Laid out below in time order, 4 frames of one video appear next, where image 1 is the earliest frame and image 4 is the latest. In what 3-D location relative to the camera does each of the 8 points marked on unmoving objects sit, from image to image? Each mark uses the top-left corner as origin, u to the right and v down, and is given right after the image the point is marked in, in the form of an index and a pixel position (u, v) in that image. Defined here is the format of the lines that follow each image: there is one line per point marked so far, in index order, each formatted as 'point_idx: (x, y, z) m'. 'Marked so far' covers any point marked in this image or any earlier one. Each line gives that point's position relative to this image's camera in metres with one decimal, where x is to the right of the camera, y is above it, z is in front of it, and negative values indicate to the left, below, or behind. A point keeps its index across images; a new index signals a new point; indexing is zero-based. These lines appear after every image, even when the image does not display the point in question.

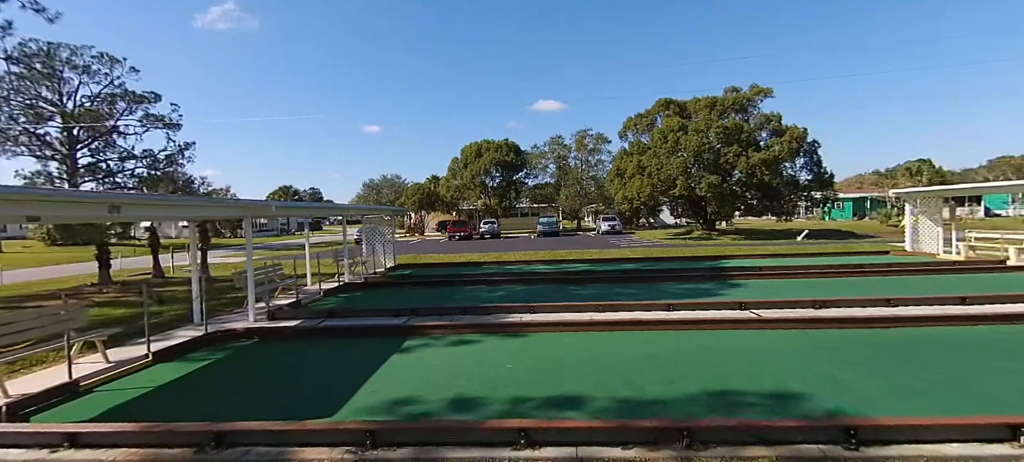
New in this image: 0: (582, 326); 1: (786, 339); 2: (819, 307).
0: (+1.1, -1.4, +6.5) m
1: (+3.7, -1.4, +5.9) m
2: (+5.0, -1.2, +7.2) m
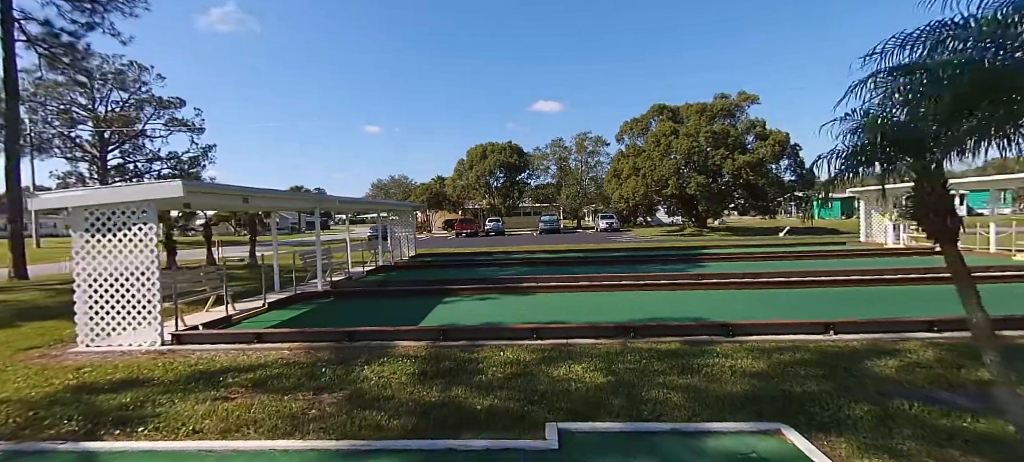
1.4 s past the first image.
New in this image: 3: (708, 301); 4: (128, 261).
0: (+1.3, -1.1, +8.7) m
1: (+3.9, -1.2, +8.0) m
2: (+5.2, -1.0, +9.3) m
3: (+3.4, -1.2, +7.5) m
4: (-5.0, -0.4, +5.6) m
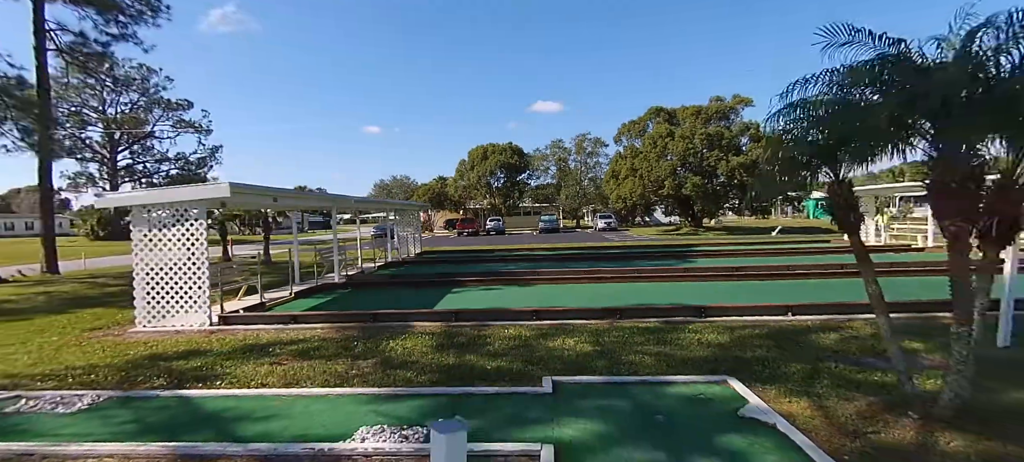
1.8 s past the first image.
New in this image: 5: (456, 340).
0: (+1.3, -1.1, +9.5) m
1: (+3.9, -1.1, +8.8) m
2: (+5.3, -0.9, +10.2) m
3: (+3.4, -1.1, +8.3) m
4: (-4.9, -0.3, +6.5) m
5: (-0.7, -1.4, +5.5) m
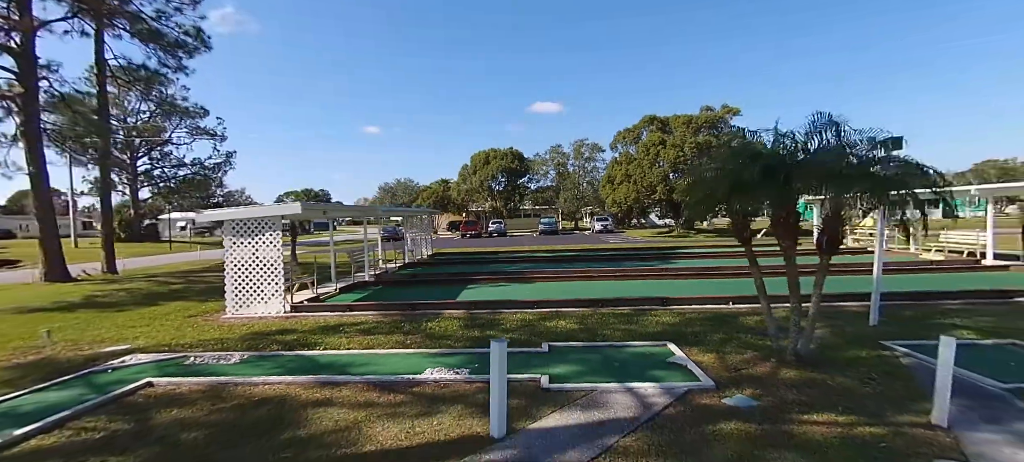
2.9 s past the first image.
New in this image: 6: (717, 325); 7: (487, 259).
0: (+1.4, -1.2, +11.4) m
1: (+4.0, -1.3, +10.7) m
2: (+5.4, -1.1, +12.0) m
3: (+3.5, -1.3, +10.2) m
4: (-4.8, -0.5, +8.3) m
5: (-0.6, -1.5, +7.3) m
6: (+3.1, -1.5, +6.7) m
7: (-1.0, -1.1, +16.4) m
